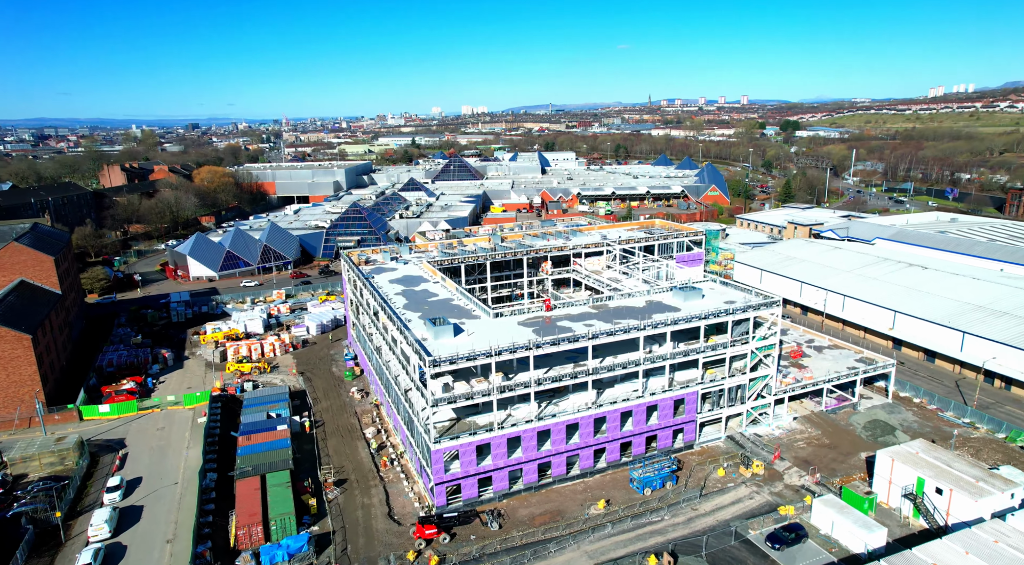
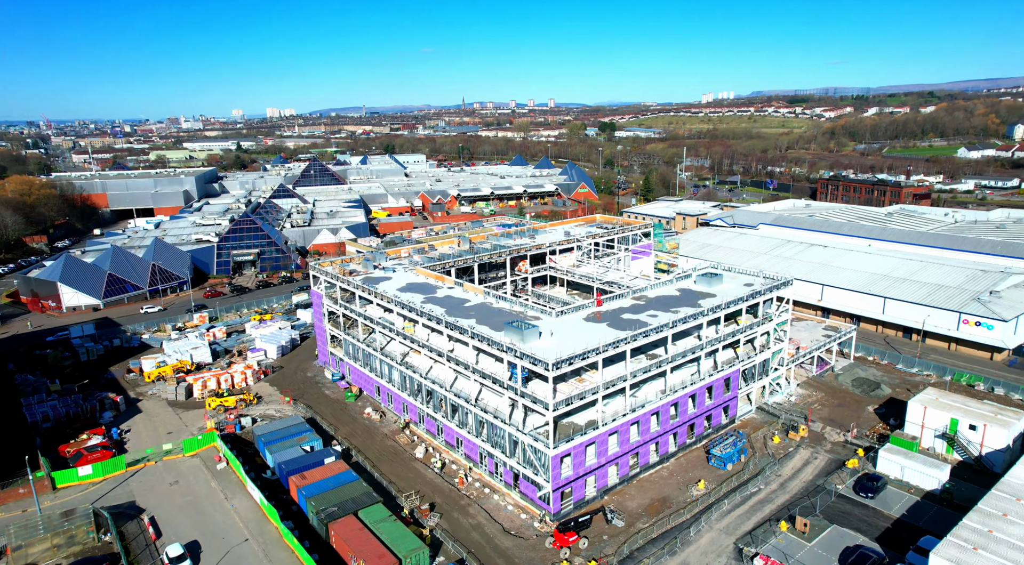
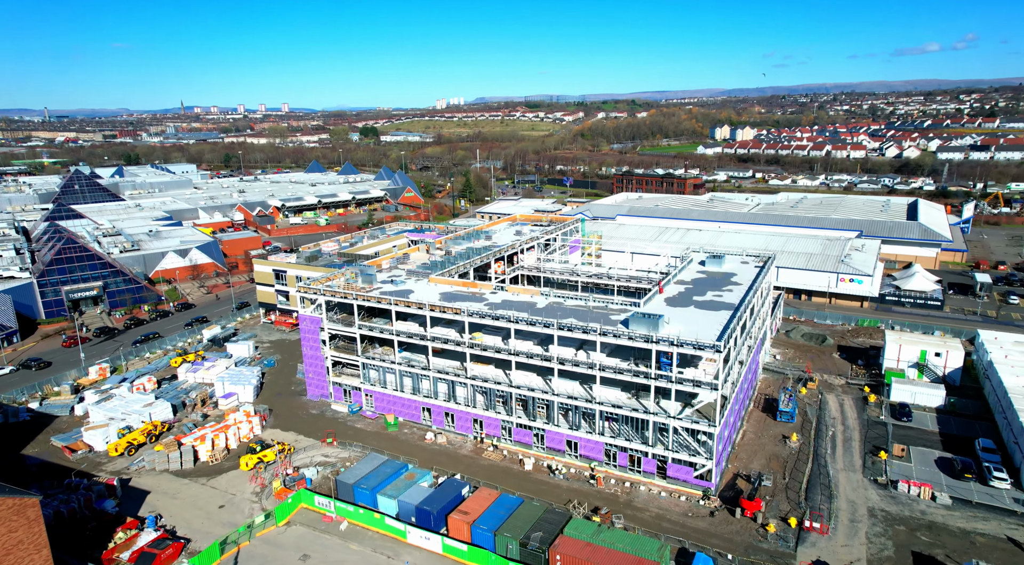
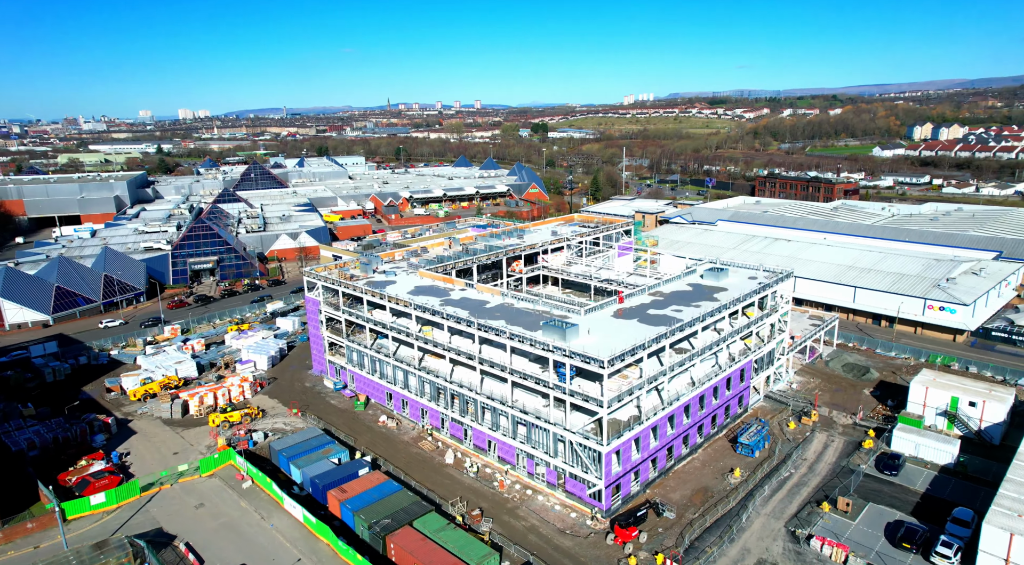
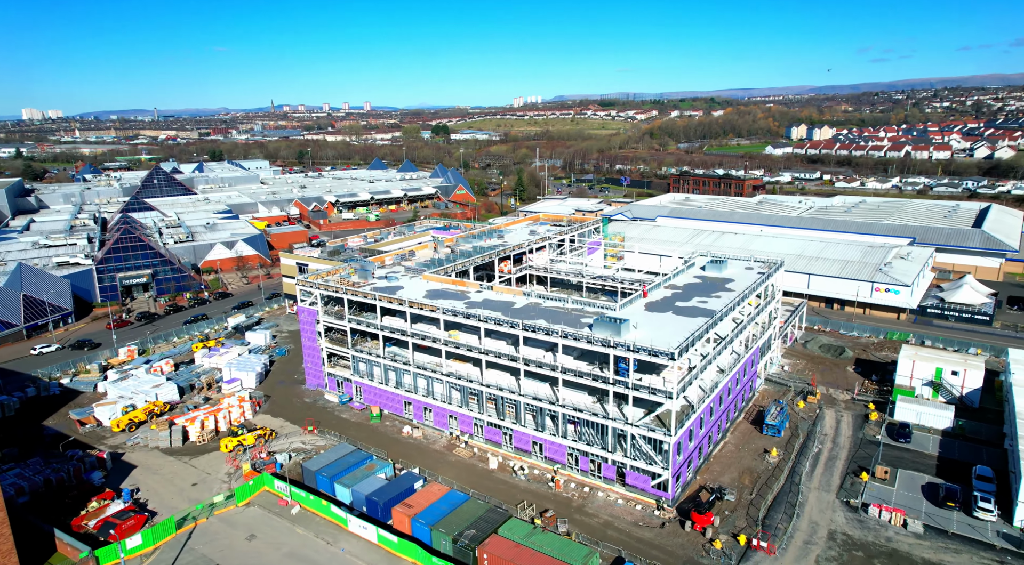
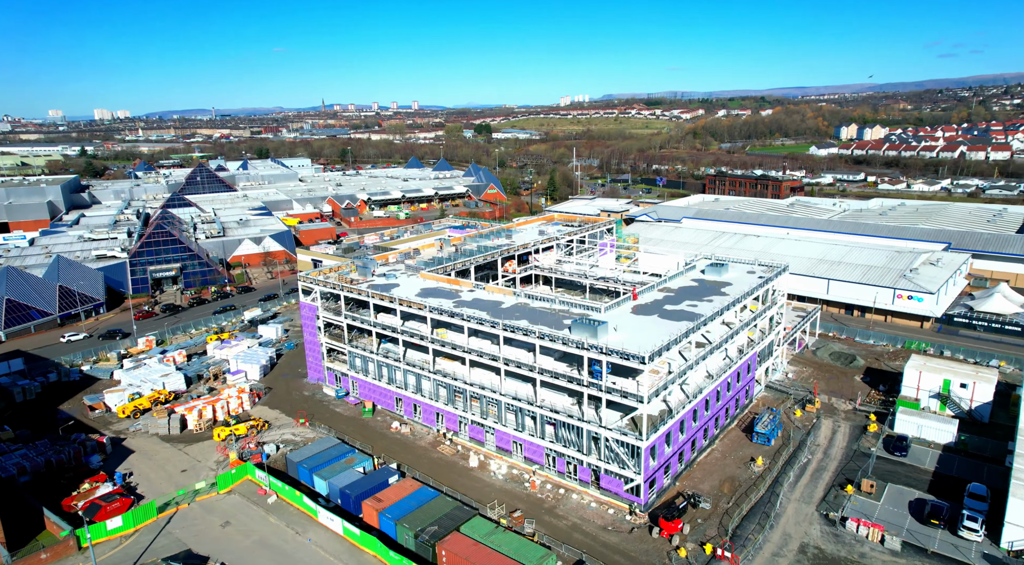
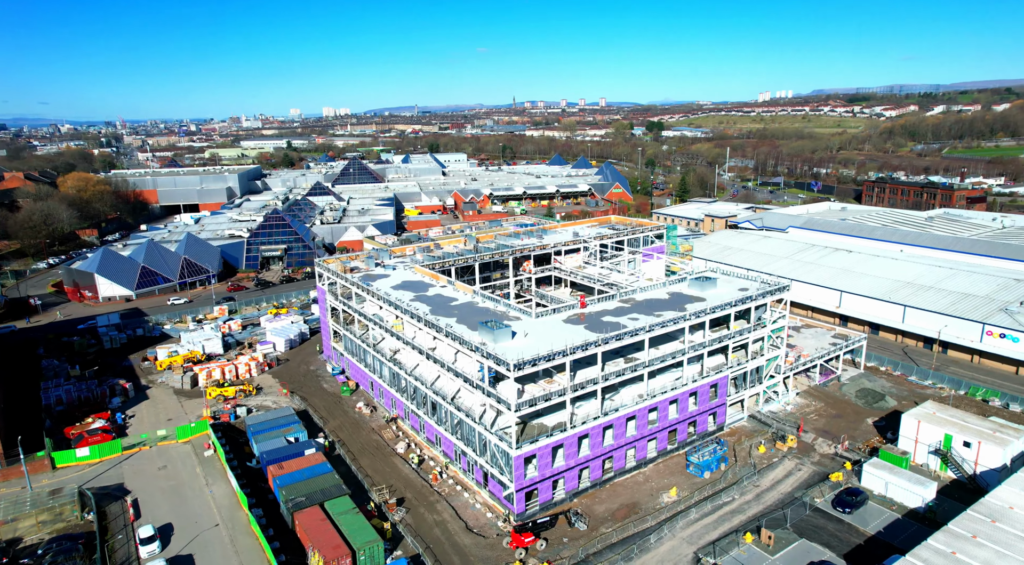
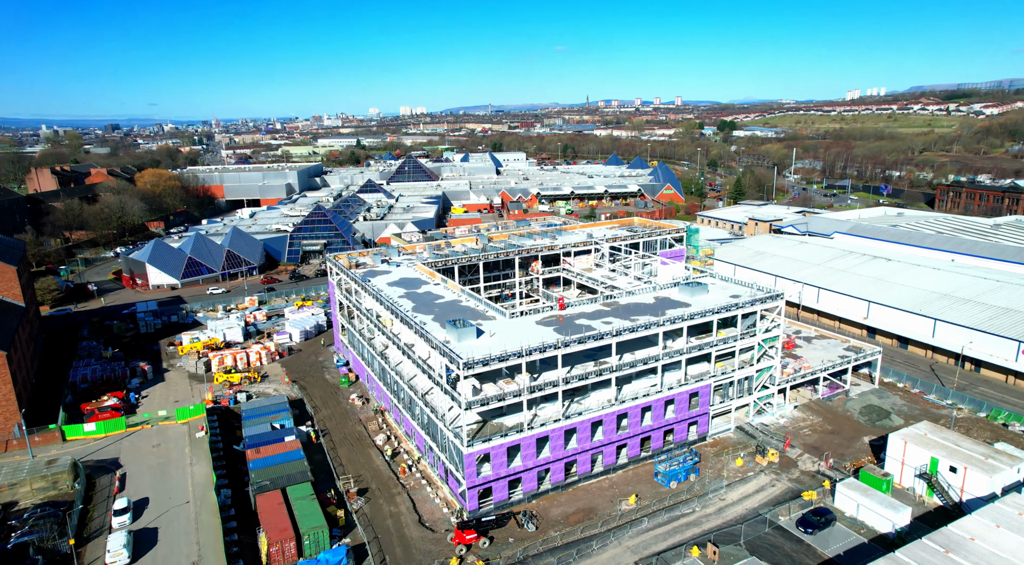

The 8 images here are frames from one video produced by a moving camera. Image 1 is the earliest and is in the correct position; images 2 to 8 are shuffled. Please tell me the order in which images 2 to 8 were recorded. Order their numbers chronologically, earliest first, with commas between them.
8, 7, 2, 4, 6, 5, 3
